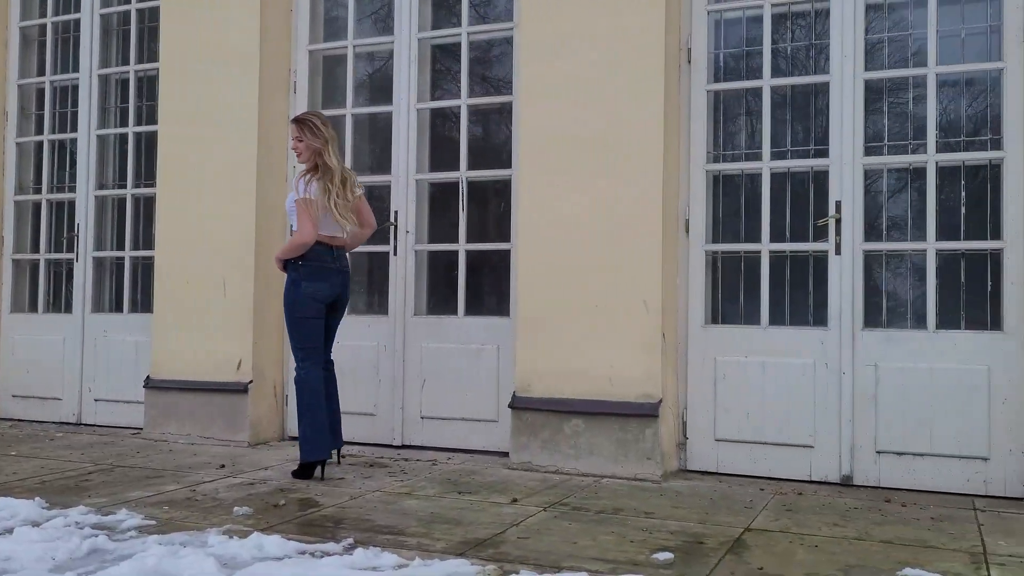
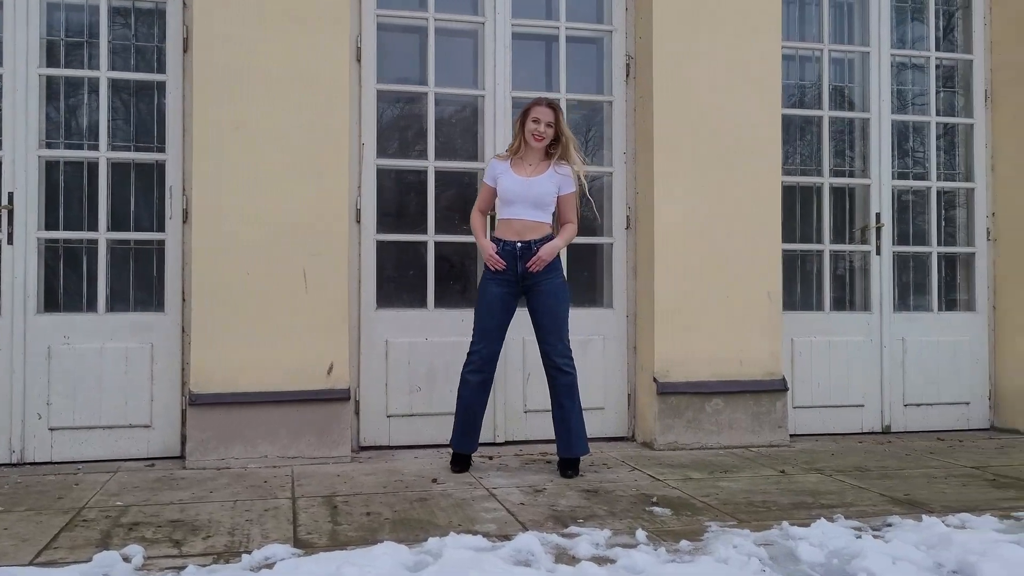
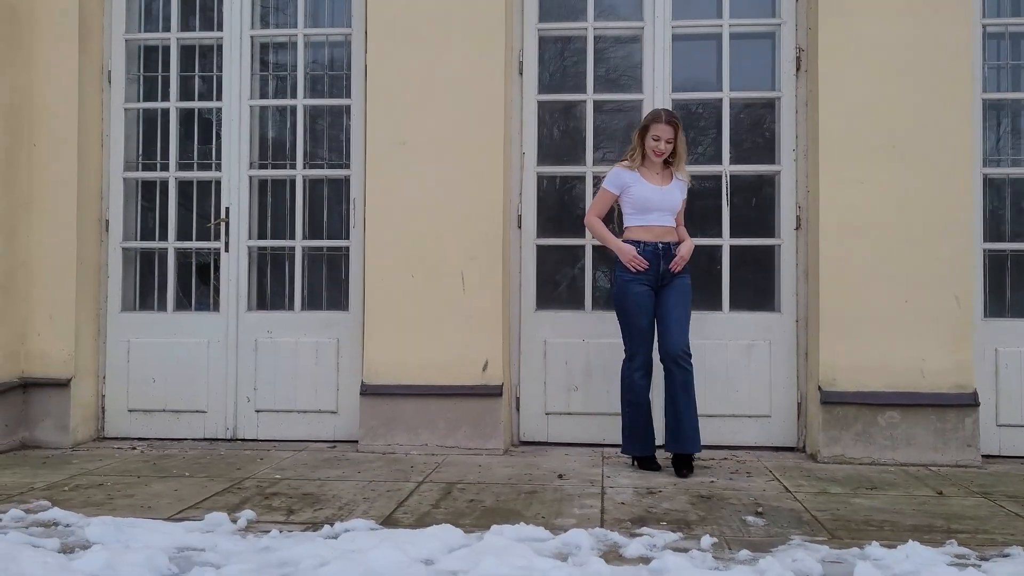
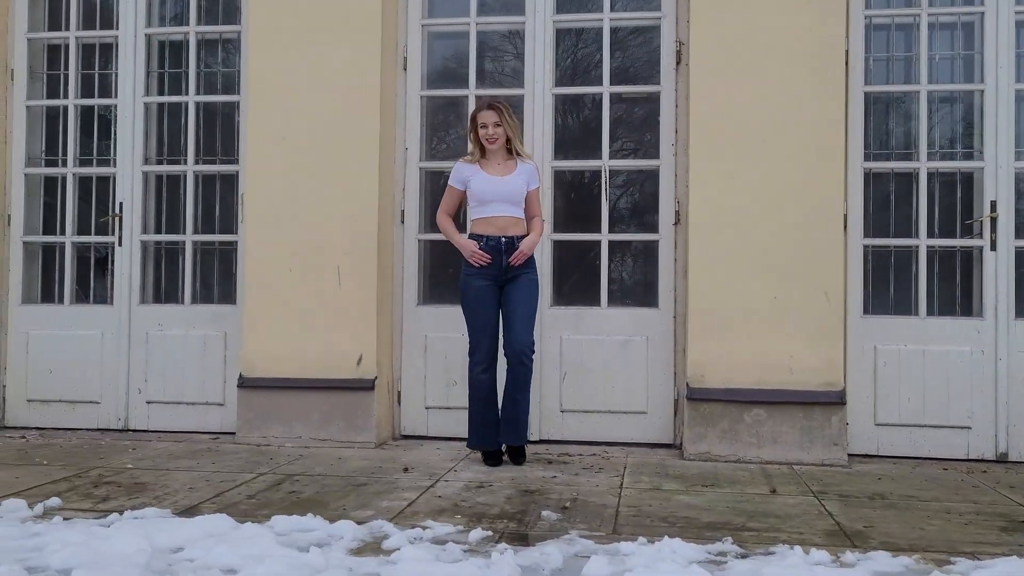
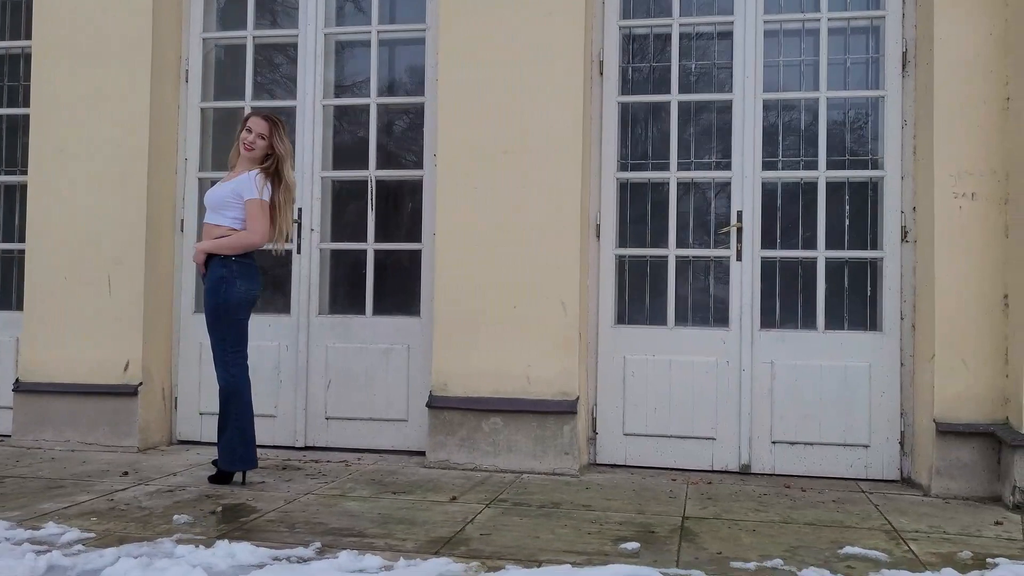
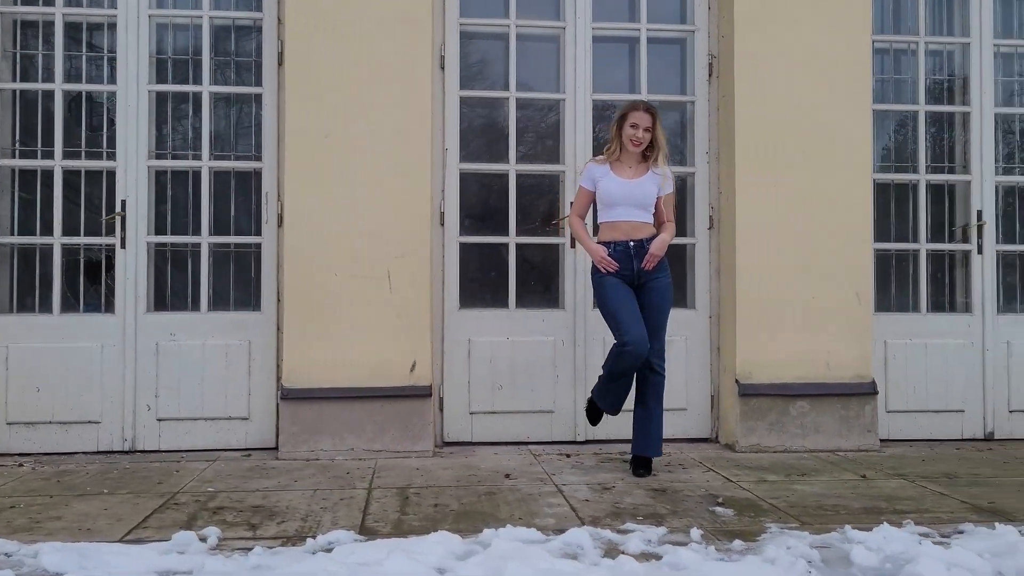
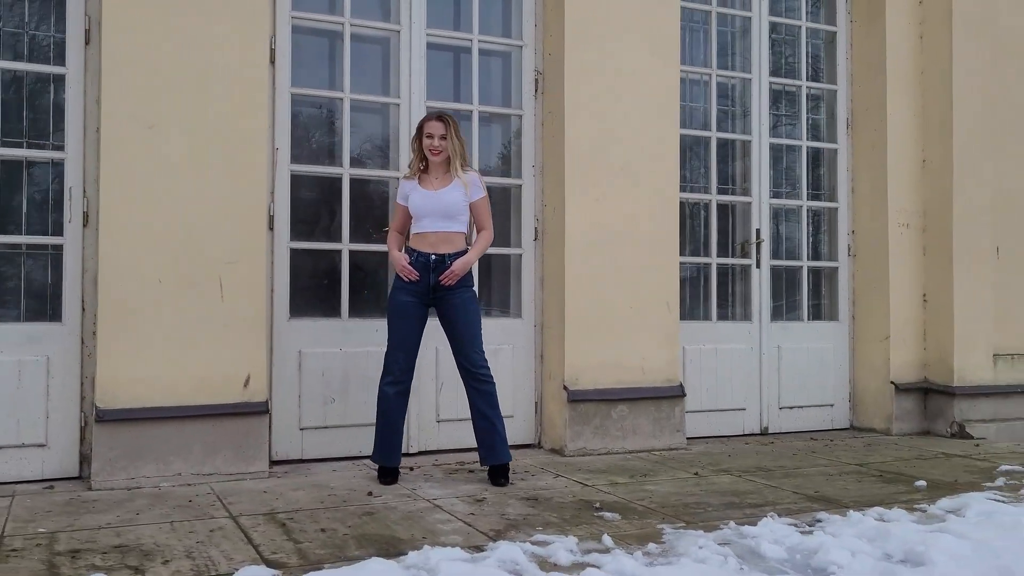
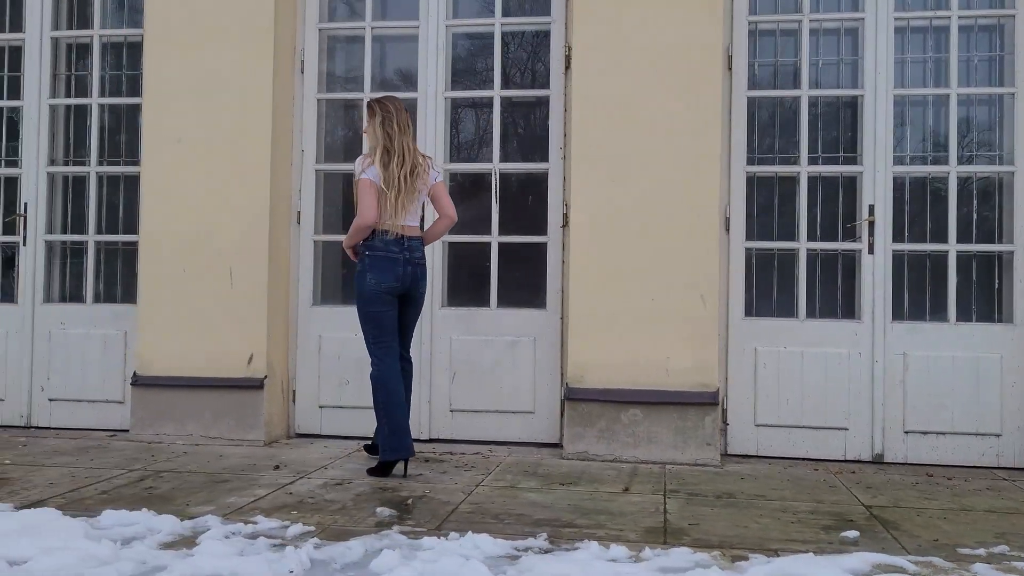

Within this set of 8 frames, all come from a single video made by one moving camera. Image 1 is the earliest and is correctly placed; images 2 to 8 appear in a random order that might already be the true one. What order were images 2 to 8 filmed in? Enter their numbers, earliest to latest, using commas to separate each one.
5, 8, 4, 3, 6, 2, 7
